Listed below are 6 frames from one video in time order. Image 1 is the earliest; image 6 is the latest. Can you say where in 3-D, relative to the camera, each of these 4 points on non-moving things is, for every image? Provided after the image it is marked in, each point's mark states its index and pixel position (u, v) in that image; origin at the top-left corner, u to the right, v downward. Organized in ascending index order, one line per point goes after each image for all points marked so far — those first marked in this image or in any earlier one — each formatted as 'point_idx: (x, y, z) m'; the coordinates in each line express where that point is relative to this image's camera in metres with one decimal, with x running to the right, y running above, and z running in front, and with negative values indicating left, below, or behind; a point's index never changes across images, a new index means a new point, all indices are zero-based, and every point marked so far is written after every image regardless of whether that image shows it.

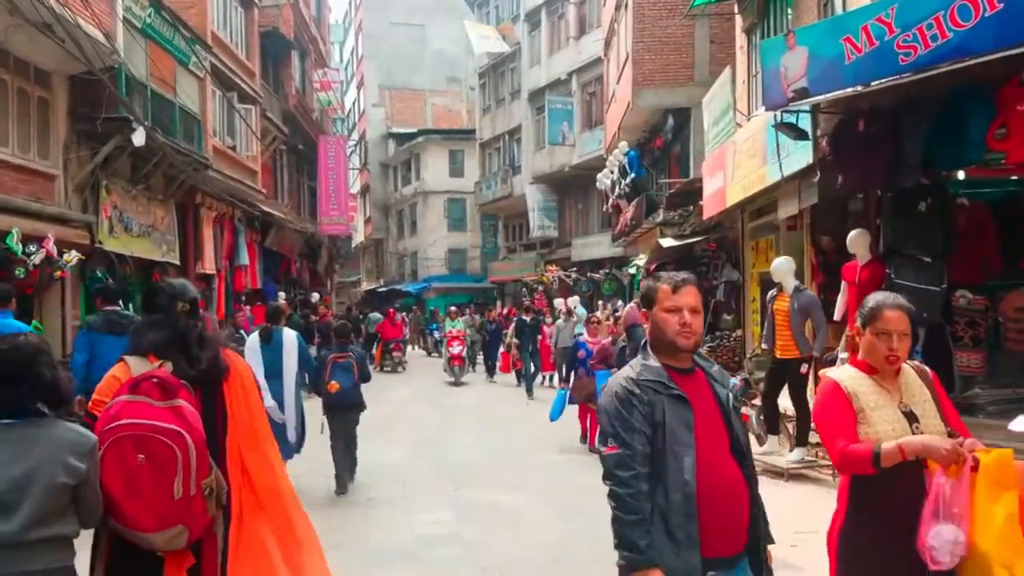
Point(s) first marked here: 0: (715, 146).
0: (+3.0, +2.1, +12.3) m
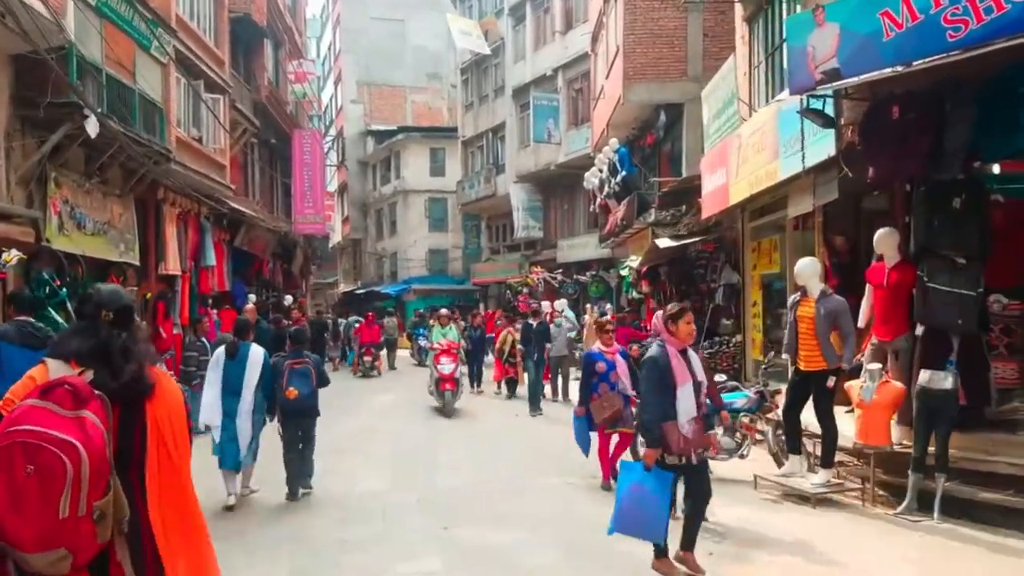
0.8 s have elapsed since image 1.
0: (+2.8, +2.0, +11.4) m
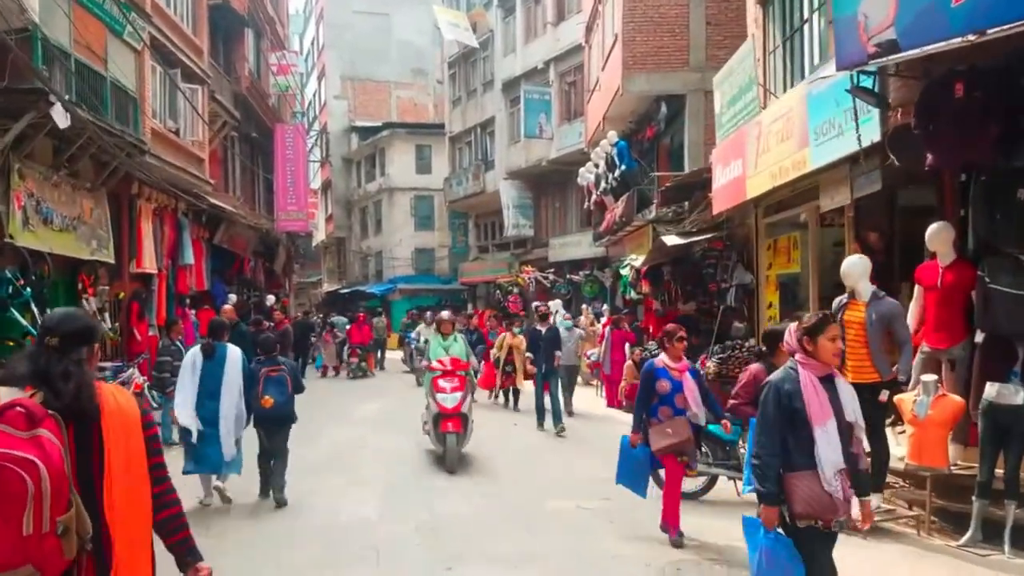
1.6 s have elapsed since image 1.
0: (+2.8, +2.0, +10.7) m
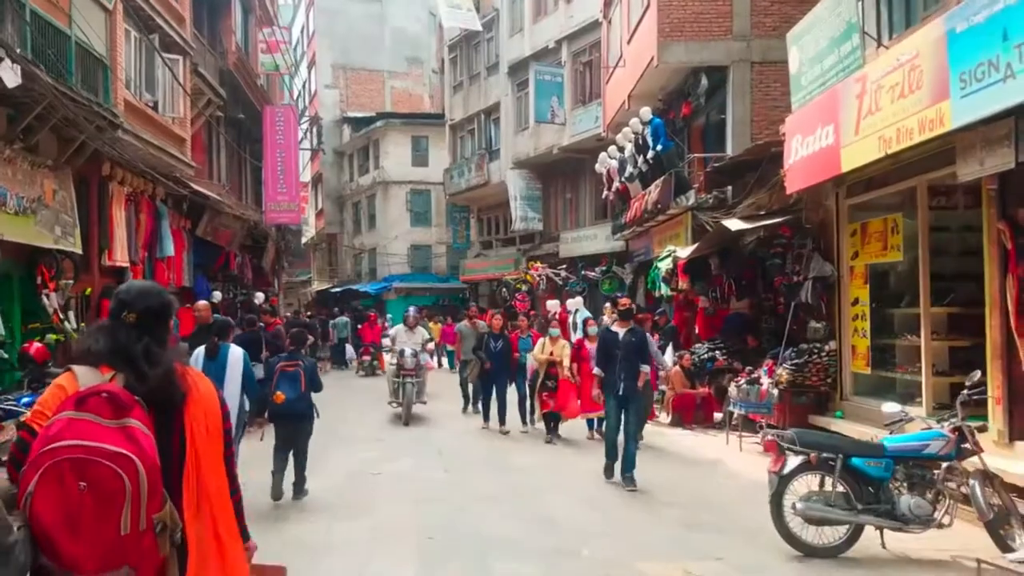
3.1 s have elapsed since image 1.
0: (+3.2, +2.1, +9.0) m
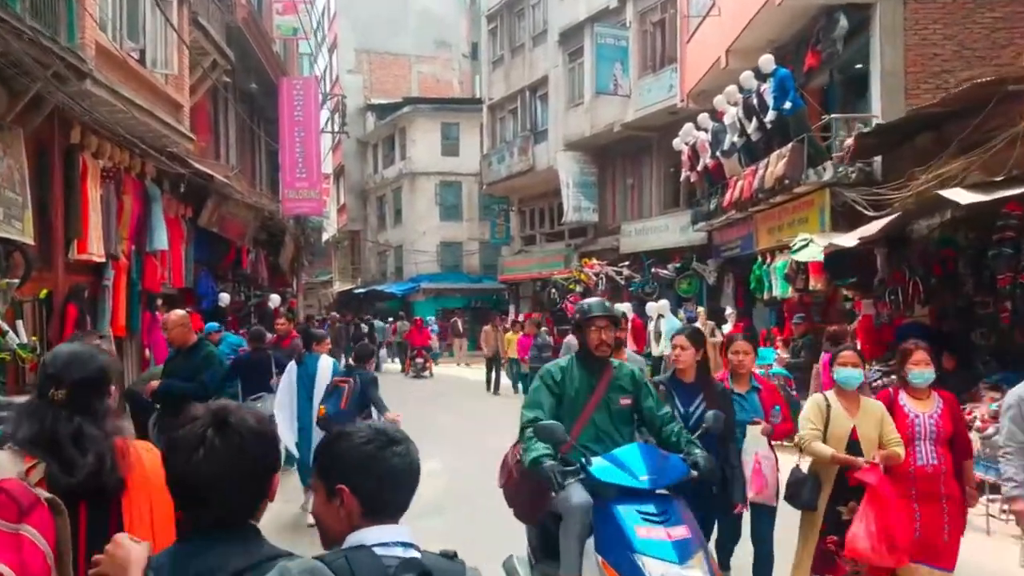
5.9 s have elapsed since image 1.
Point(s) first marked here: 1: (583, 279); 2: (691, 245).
0: (+4.2, +2.1, +5.8) m
1: (+1.6, +0.2, +19.1) m
2: (+3.6, +0.9, +17.2) m
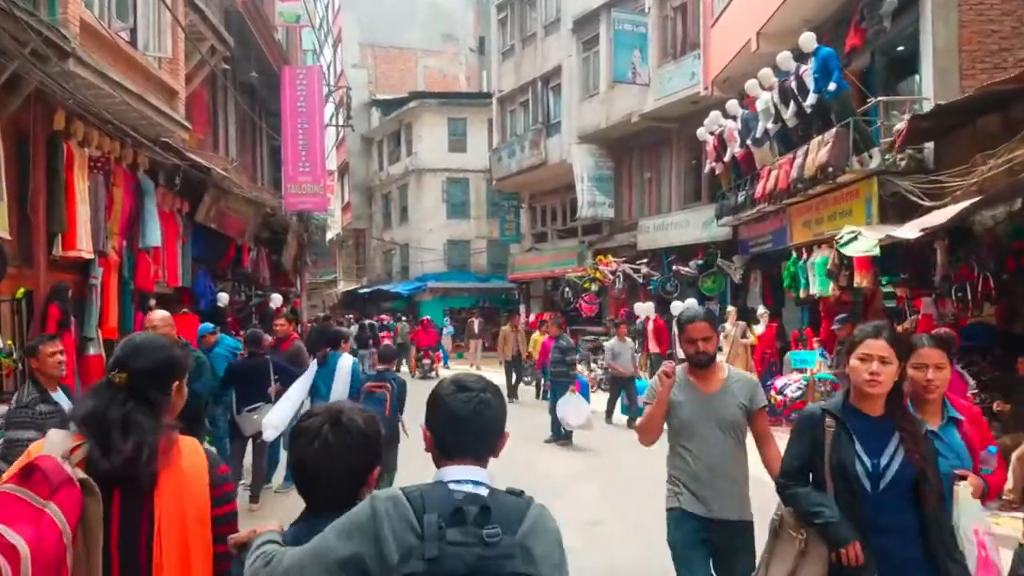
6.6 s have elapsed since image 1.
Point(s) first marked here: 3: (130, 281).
0: (+4.4, +2.1, +4.9) m
1: (+1.9, +0.3, +18.3) m
2: (+3.9, +0.9, +16.3) m
3: (-5.0, +0.1, +11.1) m
